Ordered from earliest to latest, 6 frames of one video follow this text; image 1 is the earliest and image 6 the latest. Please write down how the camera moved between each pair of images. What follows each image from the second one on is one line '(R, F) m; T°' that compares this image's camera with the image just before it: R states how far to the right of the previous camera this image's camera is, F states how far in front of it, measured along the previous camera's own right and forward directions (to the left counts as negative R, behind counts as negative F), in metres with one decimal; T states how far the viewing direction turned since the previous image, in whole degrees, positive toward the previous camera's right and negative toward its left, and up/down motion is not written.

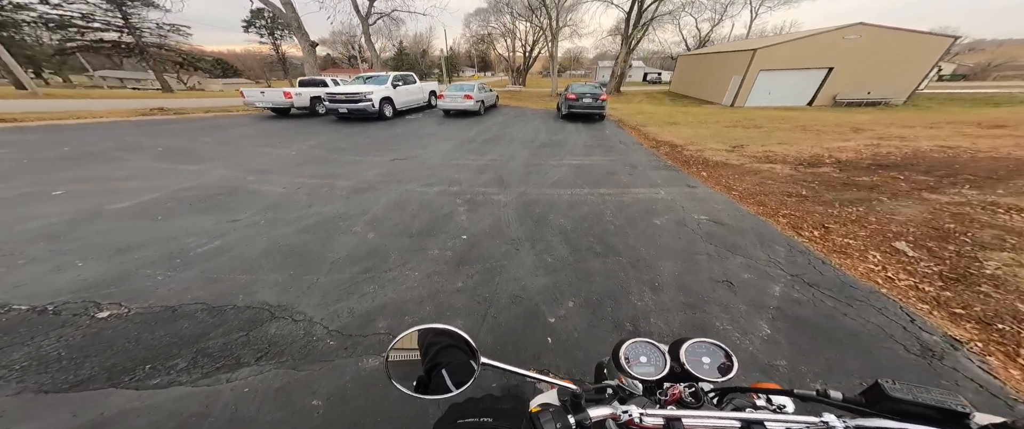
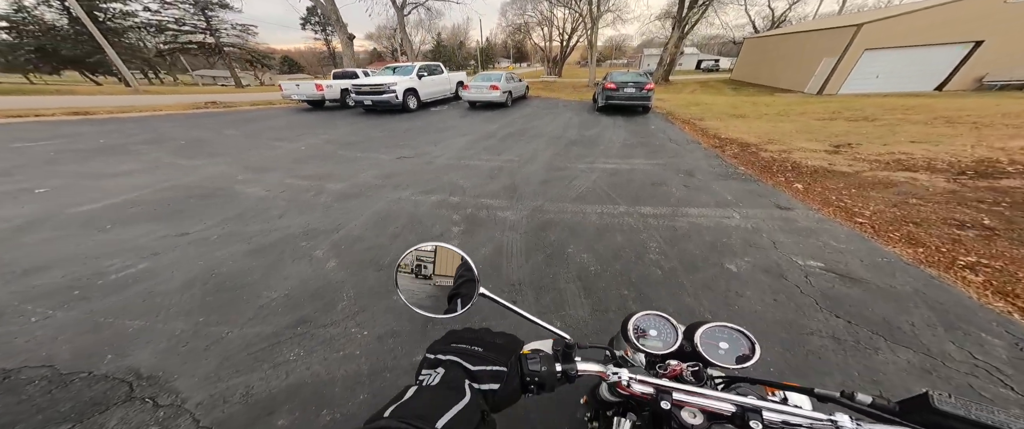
(+0.3, +1.2) m; -7°
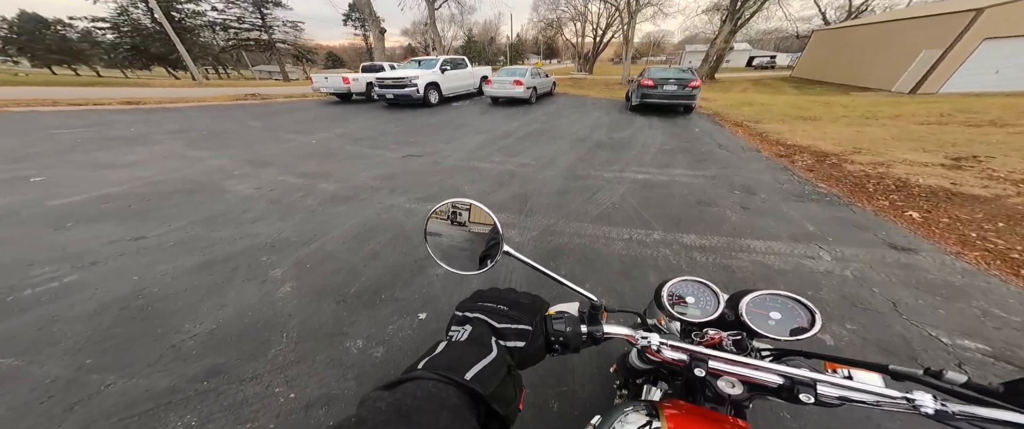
(+0.2, +0.8) m; -5°
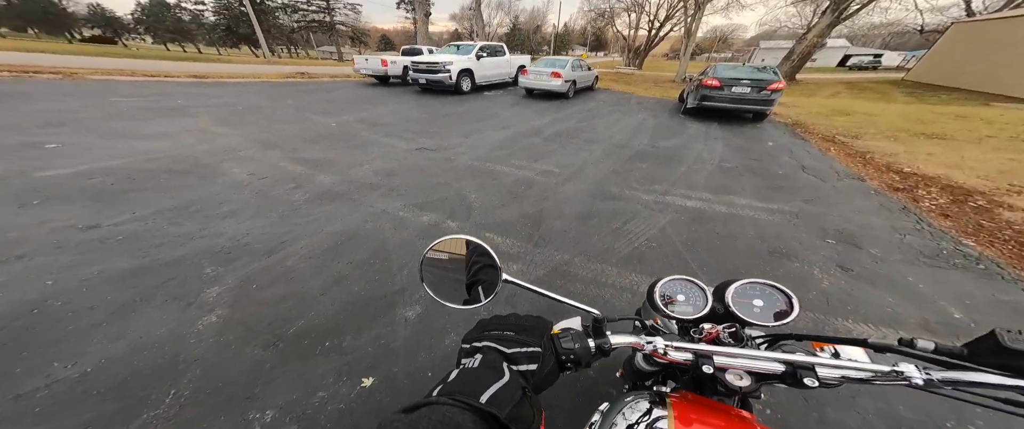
(+0.2, +0.8) m; -6°
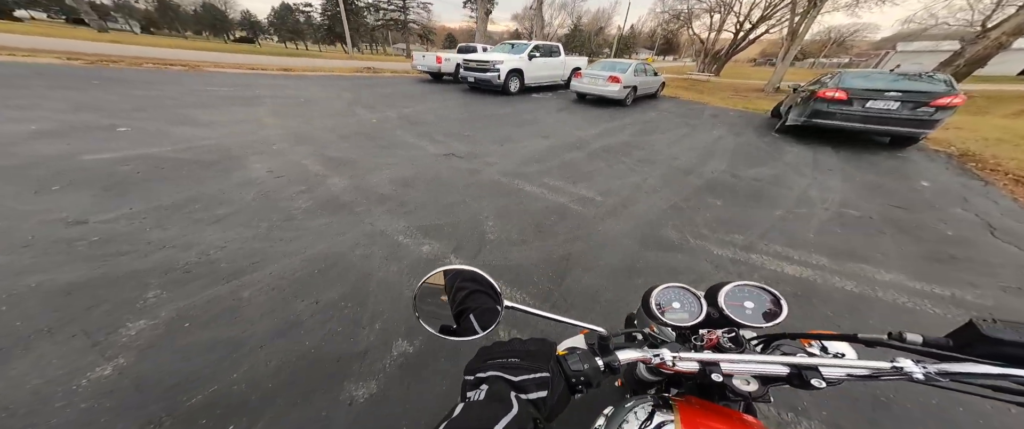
(+0.2, +0.8) m; -9°
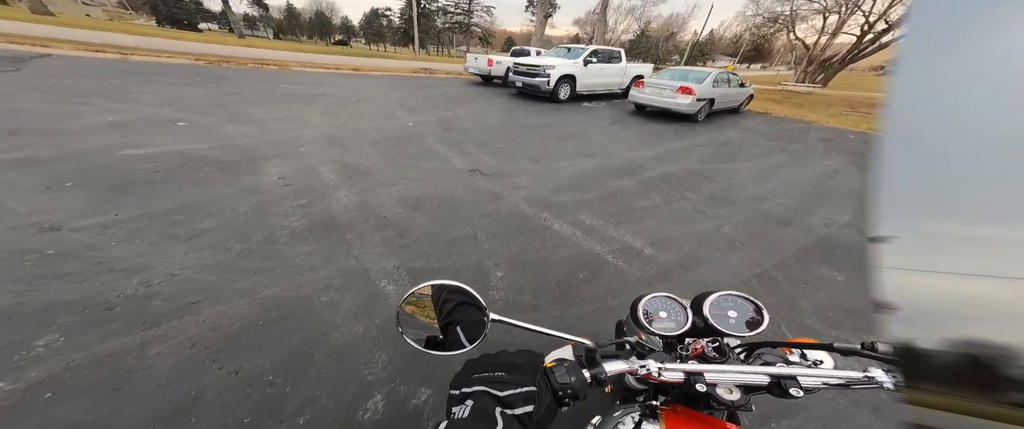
(+0.2, +0.8) m; -9°
